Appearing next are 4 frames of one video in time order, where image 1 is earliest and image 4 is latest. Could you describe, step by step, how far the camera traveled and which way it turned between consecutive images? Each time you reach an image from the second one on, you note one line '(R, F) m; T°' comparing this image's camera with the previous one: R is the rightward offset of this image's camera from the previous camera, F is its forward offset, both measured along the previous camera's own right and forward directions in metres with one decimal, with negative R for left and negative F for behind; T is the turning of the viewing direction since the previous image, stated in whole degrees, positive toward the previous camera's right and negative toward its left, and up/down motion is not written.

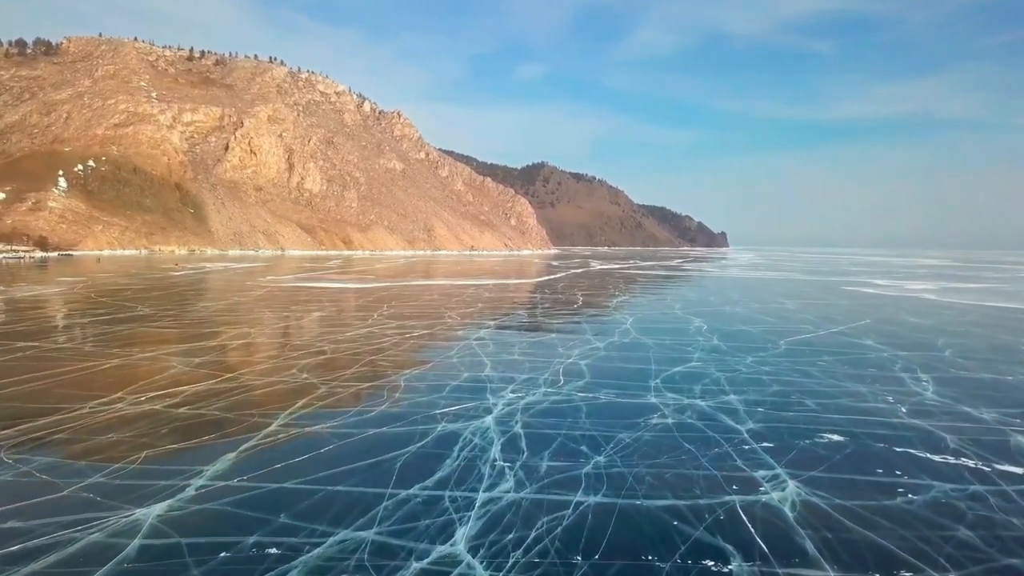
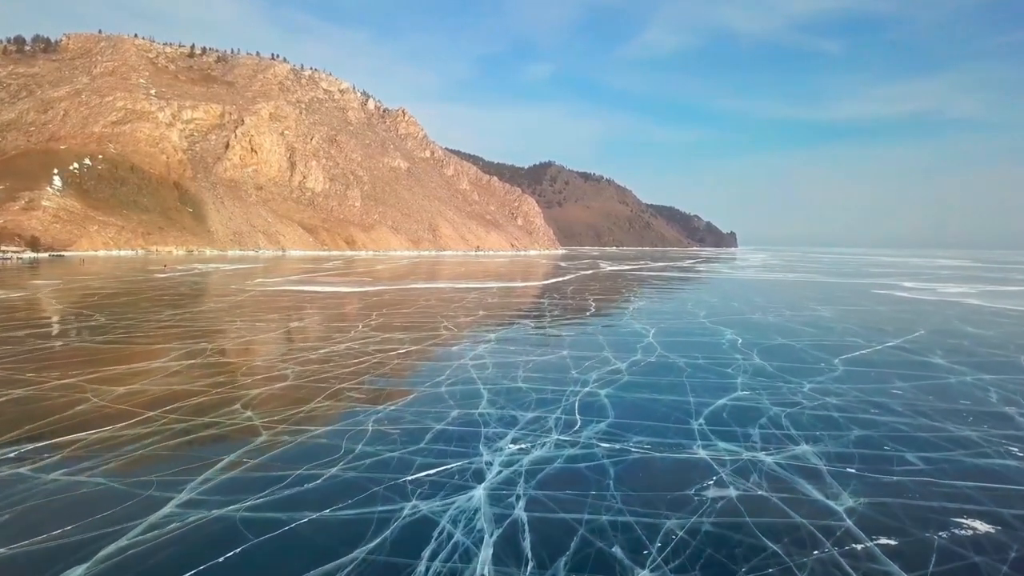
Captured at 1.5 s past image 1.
(+0.1, +2.4) m; 0°
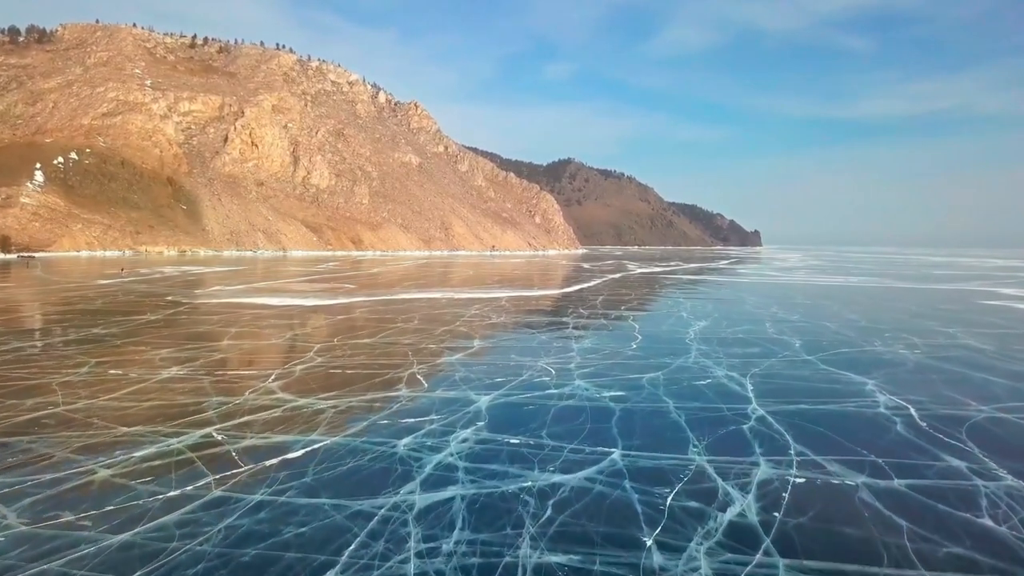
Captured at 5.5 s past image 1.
(+0.1, +6.4) m; -1°
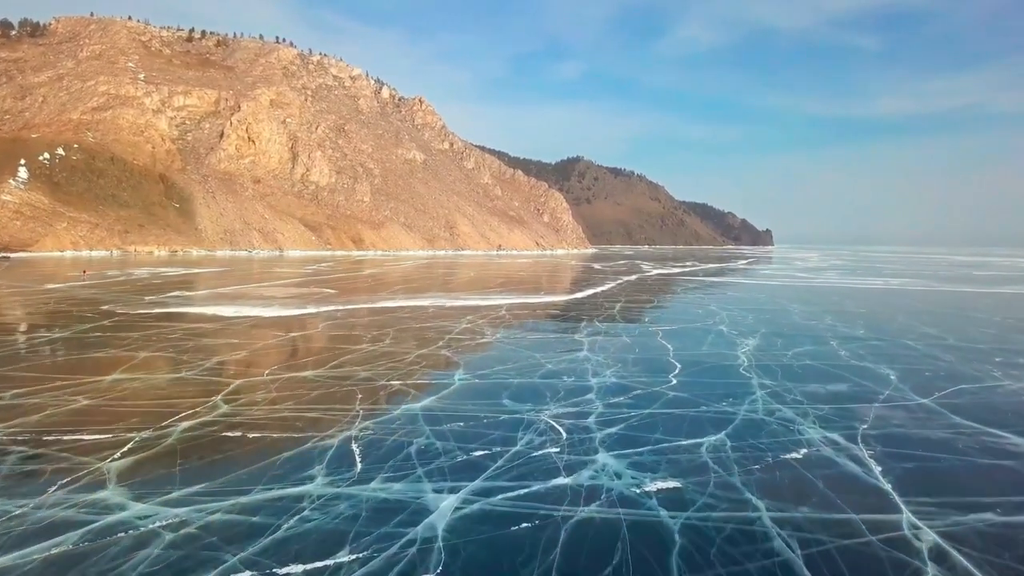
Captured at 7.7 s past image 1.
(+0.2, +3.7) m; -1°
